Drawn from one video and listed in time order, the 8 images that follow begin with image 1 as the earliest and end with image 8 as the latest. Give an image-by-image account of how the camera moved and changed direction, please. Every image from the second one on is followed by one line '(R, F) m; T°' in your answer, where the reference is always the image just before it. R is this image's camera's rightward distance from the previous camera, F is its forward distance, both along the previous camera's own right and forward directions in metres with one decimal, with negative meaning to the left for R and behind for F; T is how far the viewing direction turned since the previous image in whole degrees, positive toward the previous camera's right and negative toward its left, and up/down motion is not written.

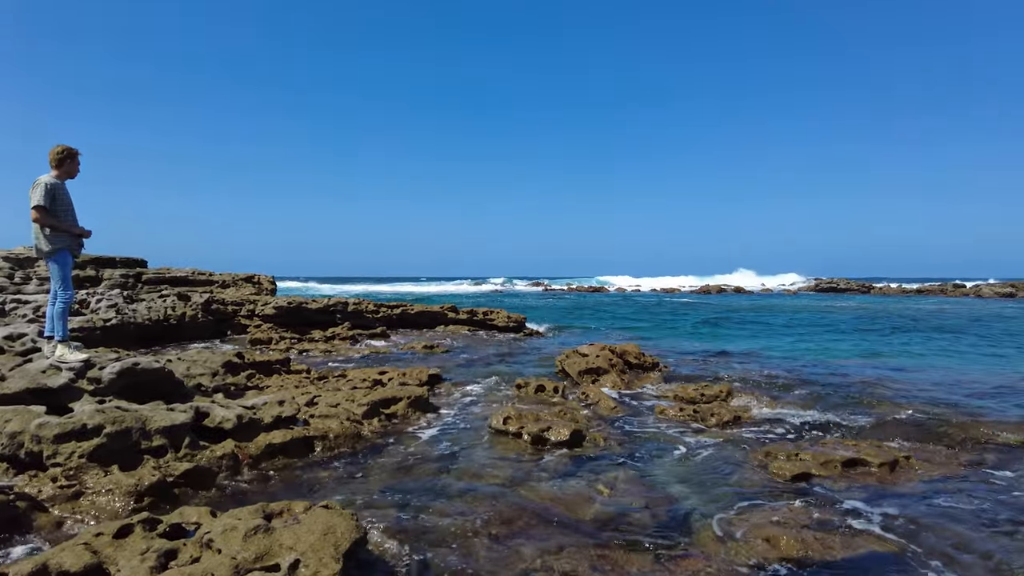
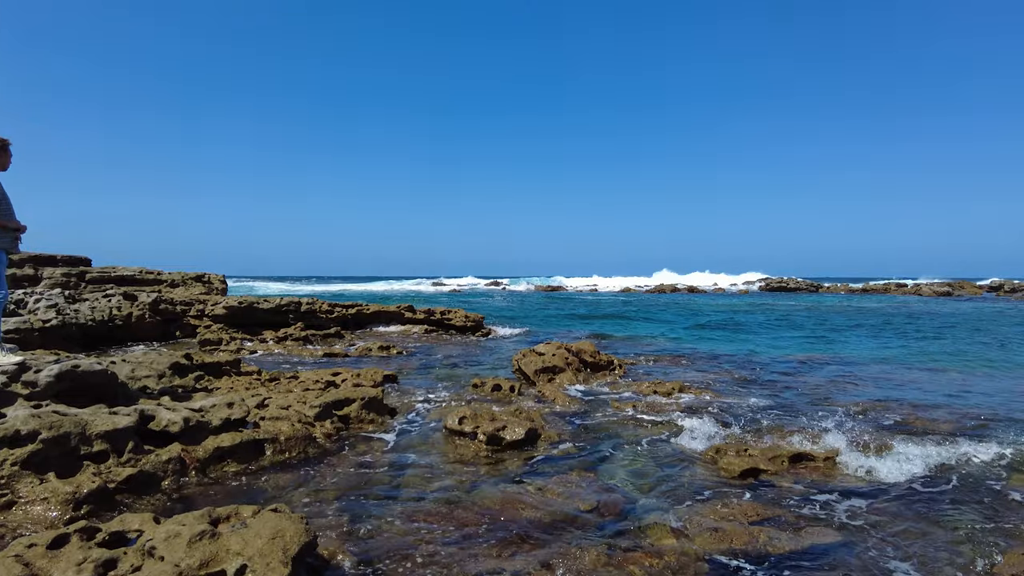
(+0.6, 0.0) m; +3°
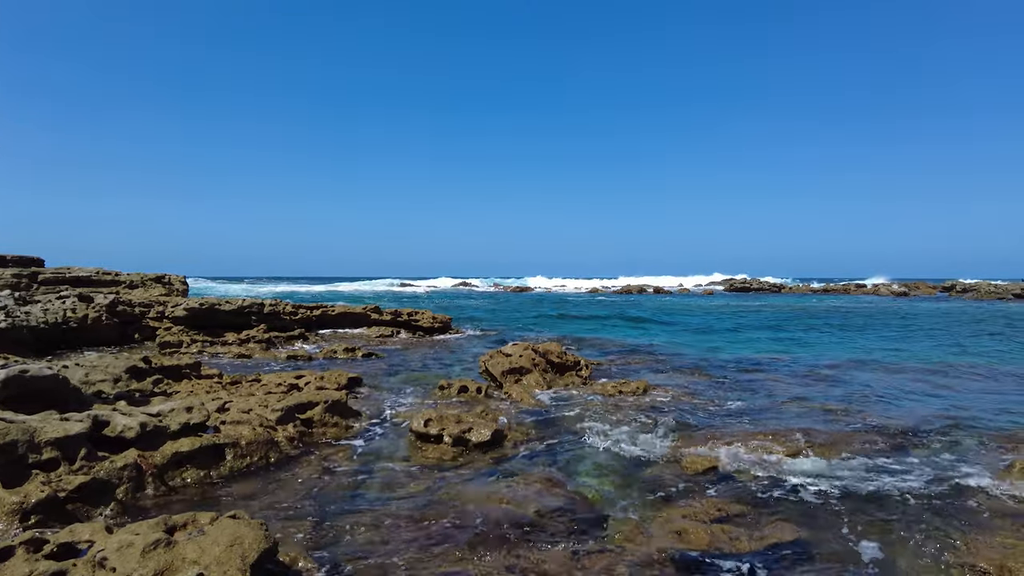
(+0.5, +0.1) m; +2°
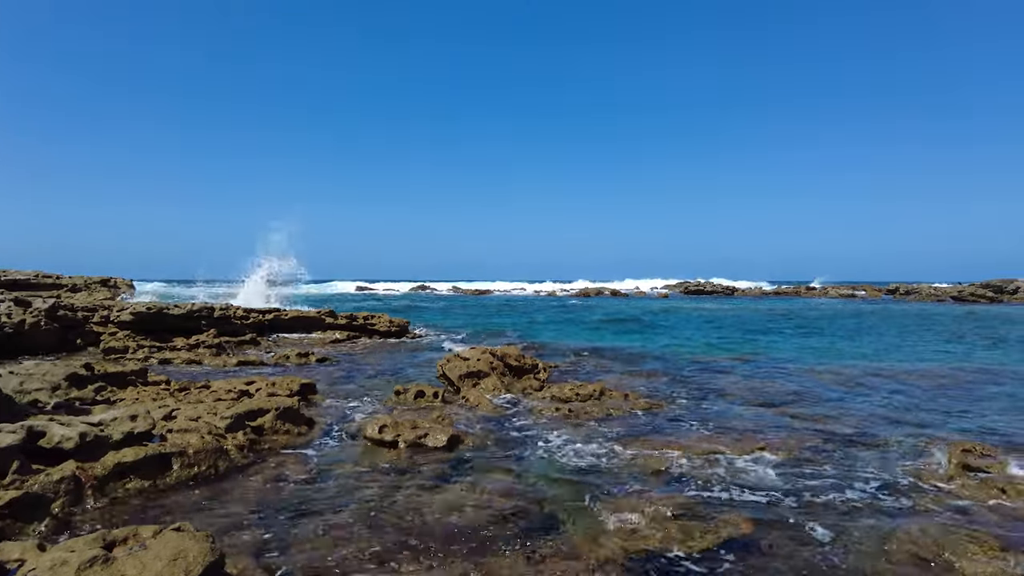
(+0.6, +0.2) m; +3°
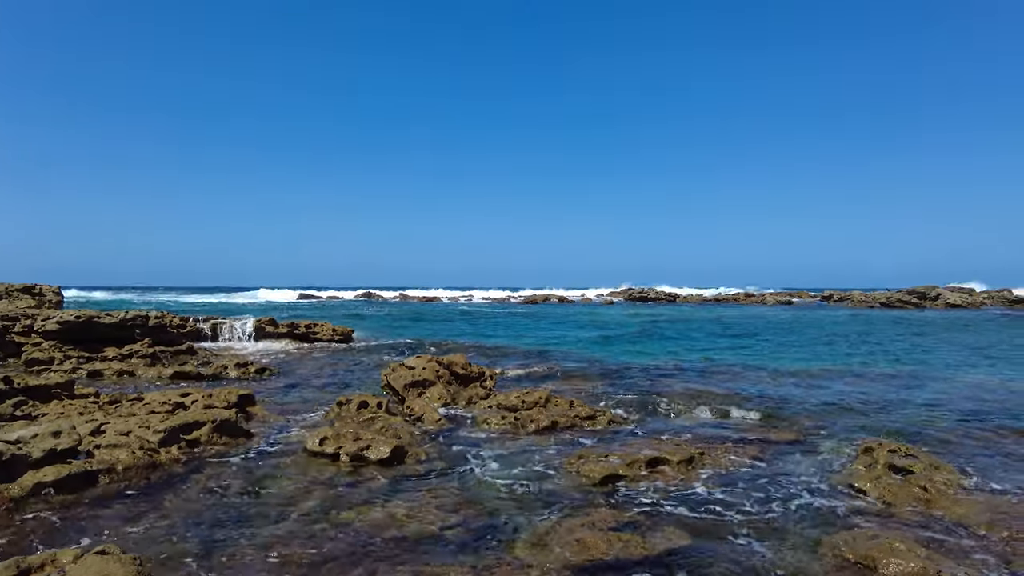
(+0.7, +0.1) m; +4°
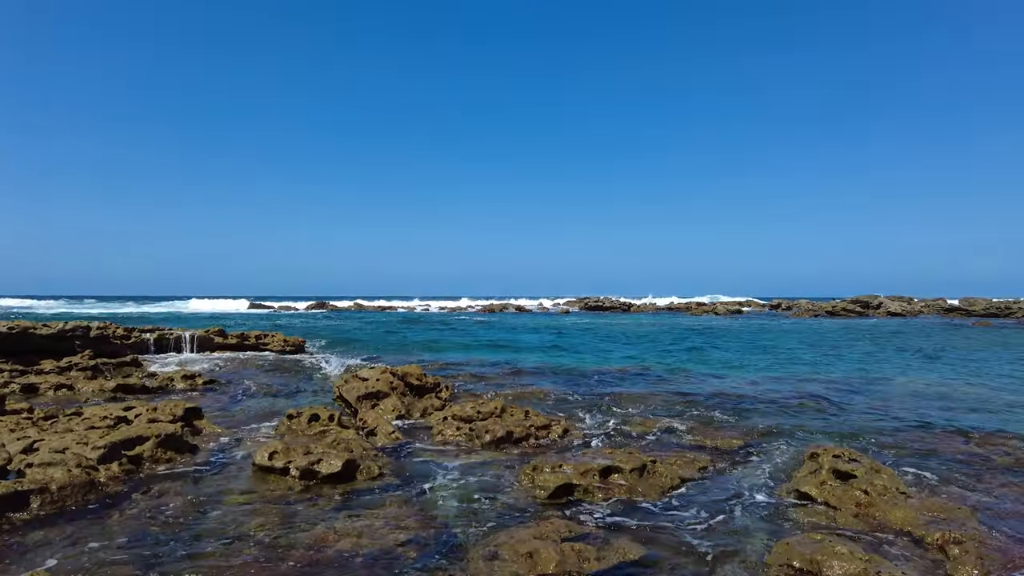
(+0.5, 0.0) m; +3°
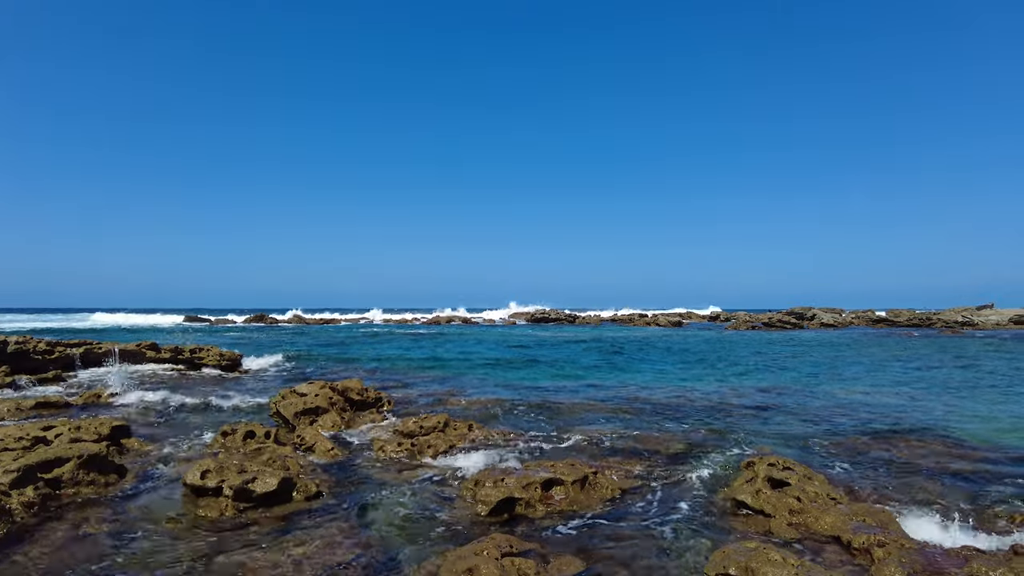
(+0.7, +0.1) m; +4°
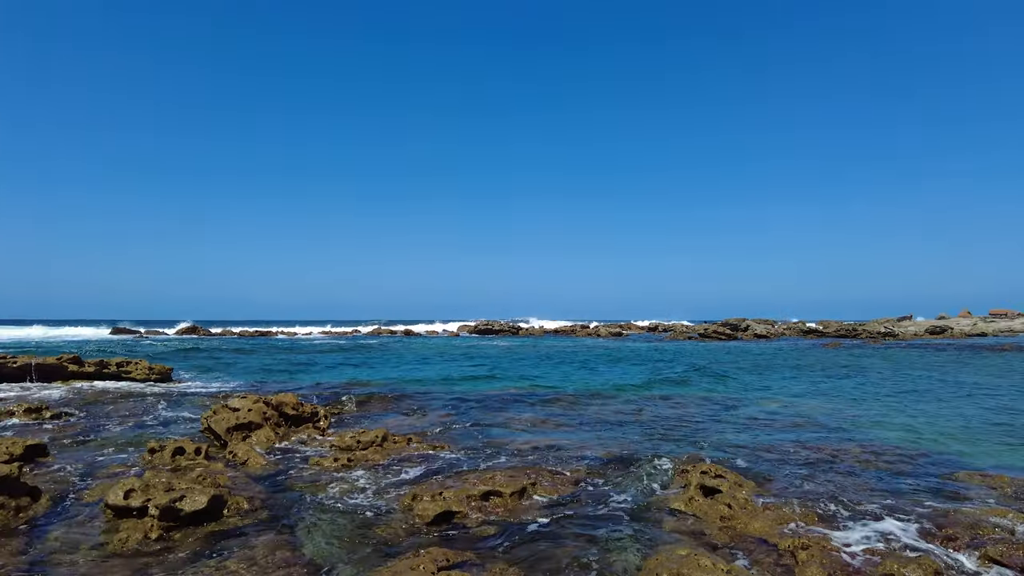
(+0.7, -0.2) m; +4°
